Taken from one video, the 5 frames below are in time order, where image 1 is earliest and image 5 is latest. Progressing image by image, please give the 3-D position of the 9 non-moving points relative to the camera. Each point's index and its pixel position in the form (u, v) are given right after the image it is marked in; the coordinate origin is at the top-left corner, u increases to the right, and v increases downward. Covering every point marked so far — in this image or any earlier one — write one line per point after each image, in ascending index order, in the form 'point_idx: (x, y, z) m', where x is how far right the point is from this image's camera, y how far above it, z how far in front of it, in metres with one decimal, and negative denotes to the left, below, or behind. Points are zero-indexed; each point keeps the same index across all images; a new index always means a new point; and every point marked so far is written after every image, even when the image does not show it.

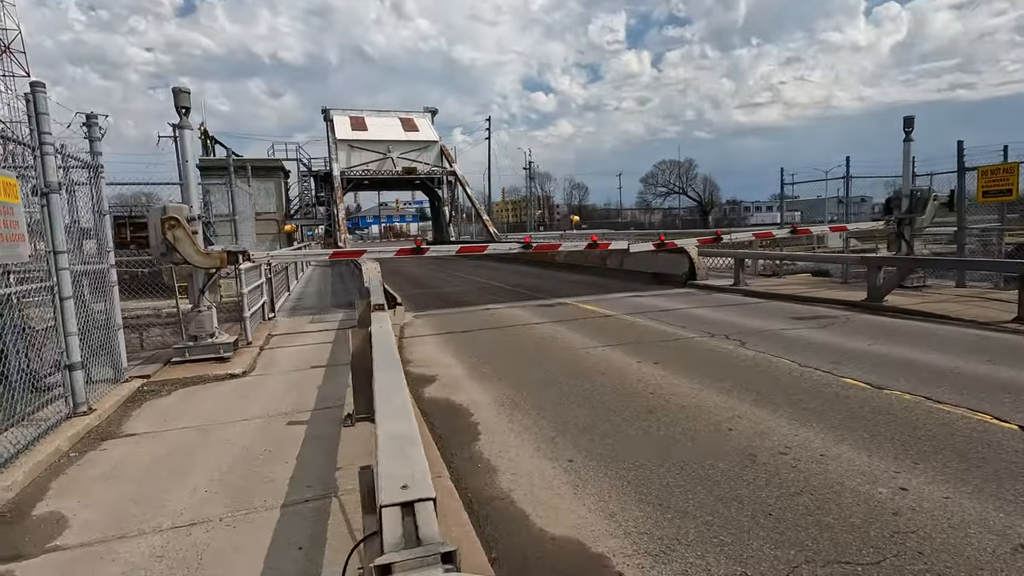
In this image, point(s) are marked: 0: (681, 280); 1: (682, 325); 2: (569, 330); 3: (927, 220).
0: (+4.5, +0.2, +14.2) m
1: (+2.8, -0.6, +9.0) m
2: (+1.0, -0.7, +9.0) m
3: (+8.9, +1.5, +11.5) m
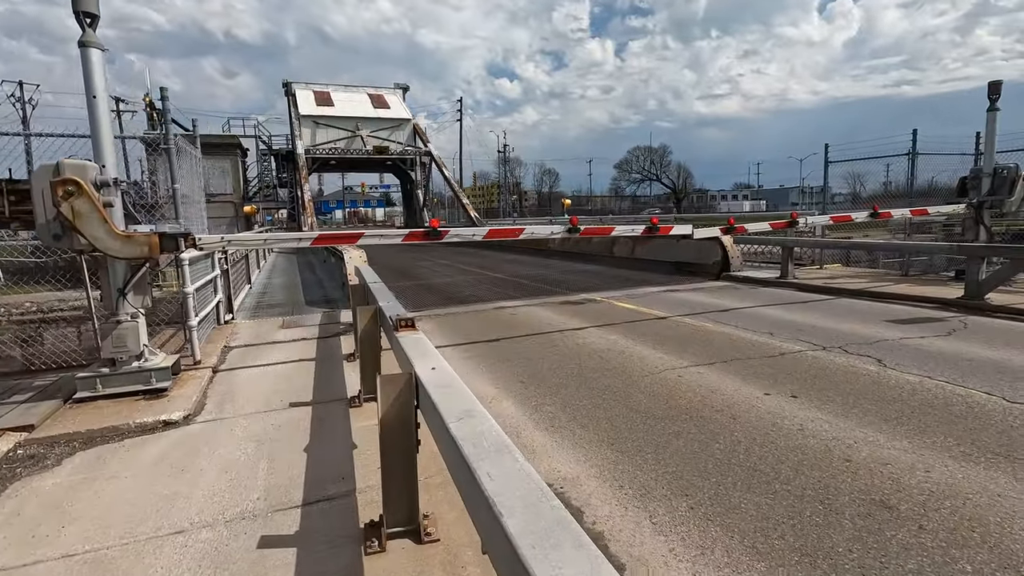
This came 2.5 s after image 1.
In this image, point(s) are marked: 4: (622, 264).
0: (+4.7, +0.3, +12.4) m
1: (+3.4, -0.6, +7.0) m
2: (+1.5, -0.7, +6.9) m
3: (+9.3, +1.6, +9.9) m
4: (+3.1, +0.7, +14.9) m
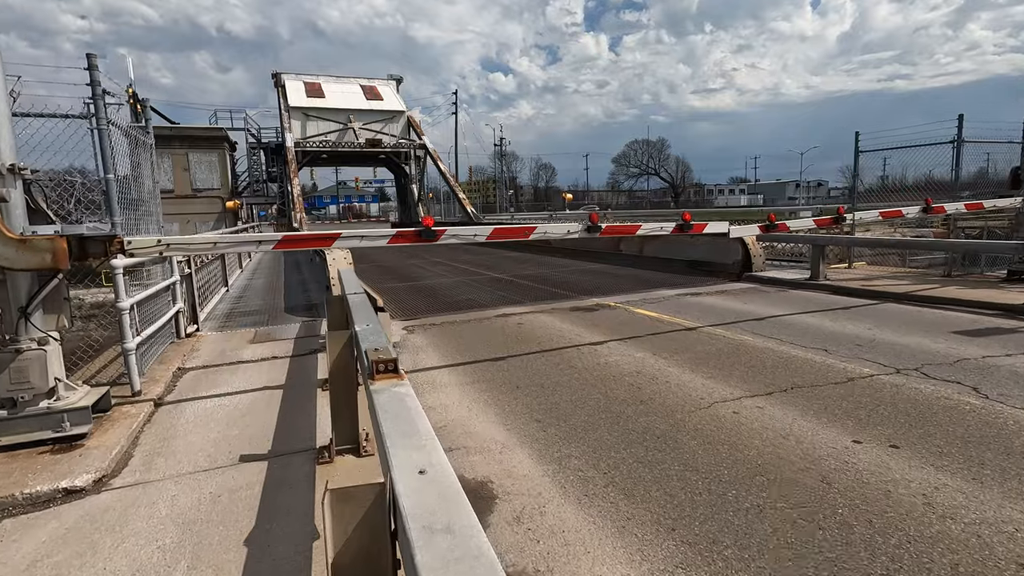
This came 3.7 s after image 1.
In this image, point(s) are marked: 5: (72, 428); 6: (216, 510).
0: (+4.8, +0.3, +11.3) m
1: (+3.4, -0.7, +6.0) m
2: (+1.6, -0.8, +5.8) m
3: (+9.3, +1.5, +8.9) m
4: (+3.1, +0.6, +13.9) m
5: (-3.2, -1.0, +3.9) m
6: (-1.7, -1.3, +3.1) m
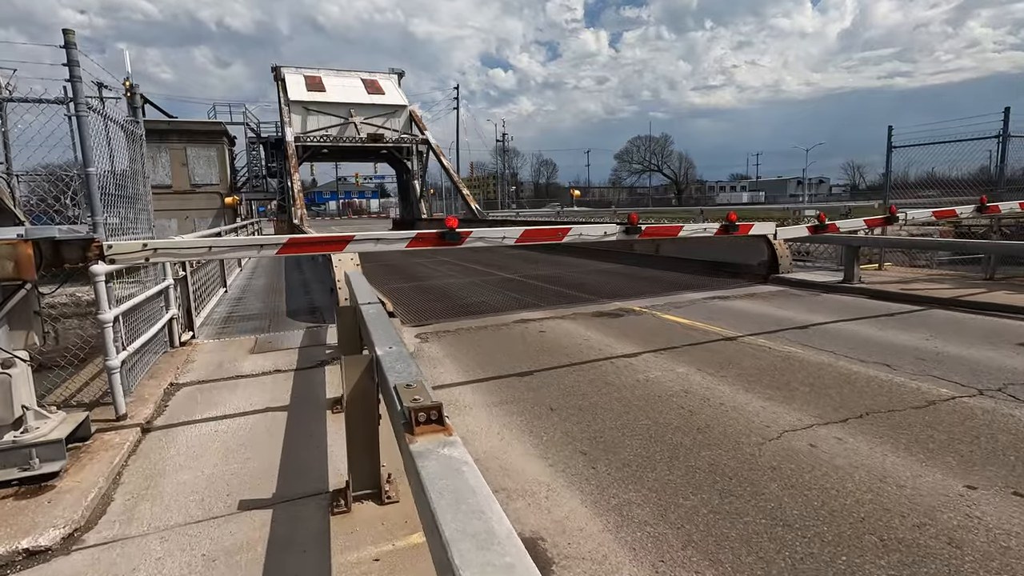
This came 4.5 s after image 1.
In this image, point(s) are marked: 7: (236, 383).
0: (+5.0, +0.3, +10.8) m
1: (+3.7, -0.8, +5.4) m
2: (+1.9, -0.8, +5.3) m
3: (+9.6, +1.4, +8.3) m
4: (+3.4, +0.6, +13.3) m
5: (-2.9, -1.1, +3.3) m
6: (-1.4, -1.4, +2.5) m
7: (-2.7, -0.9, +5.3) m
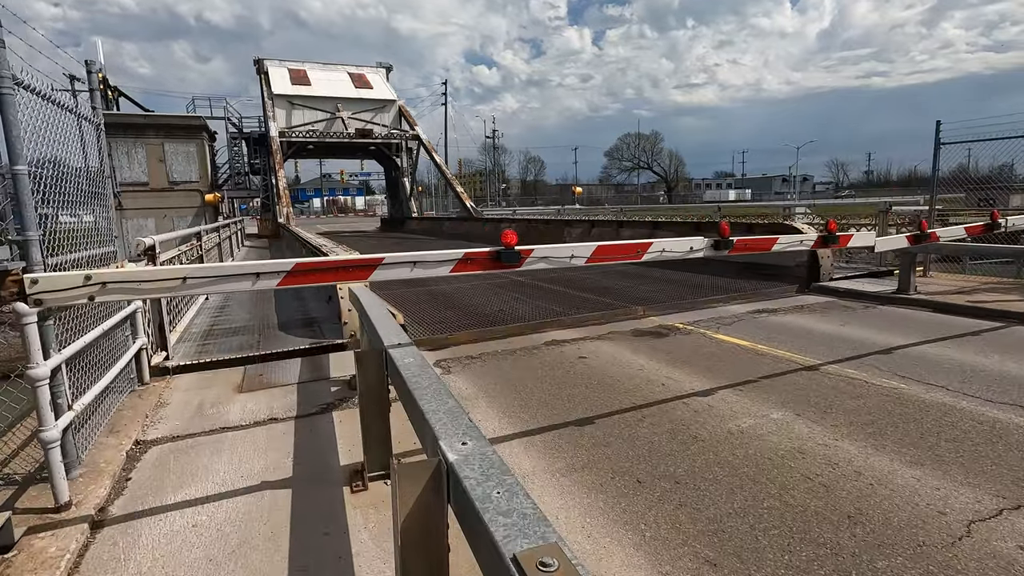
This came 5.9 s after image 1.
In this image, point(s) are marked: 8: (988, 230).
0: (+5.4, +0.1, +9.8) m
1: (+4.2, -1.0, +4.4) m
2: (+2.3, -1.1, +4.2) m
3: (+10.0, +1.3, +7.5) m
4: (+3.6, +0.4, +12.3) m
5: (-2.4, -1.3, +2.2) m
6: (-0.9, -1.6, +1.4) m
7: (-2.3, -1.2, +4.2) m
8: (+5.2, +0.6, +5.8) m
